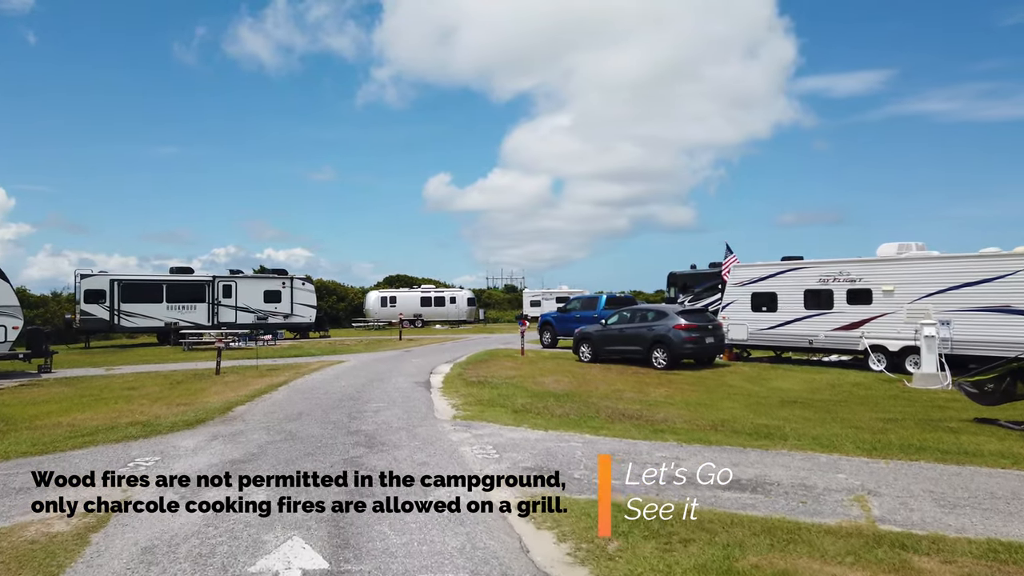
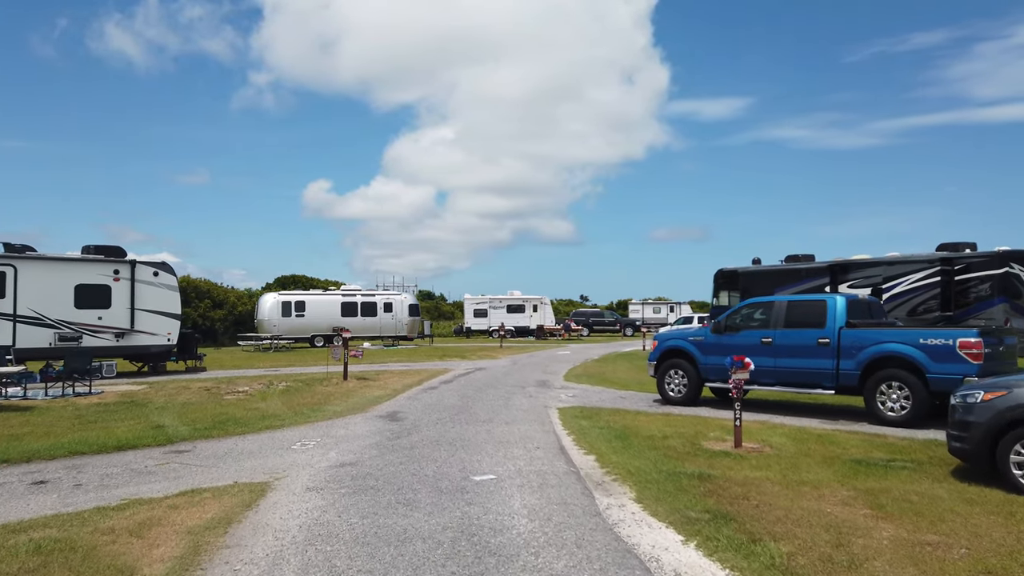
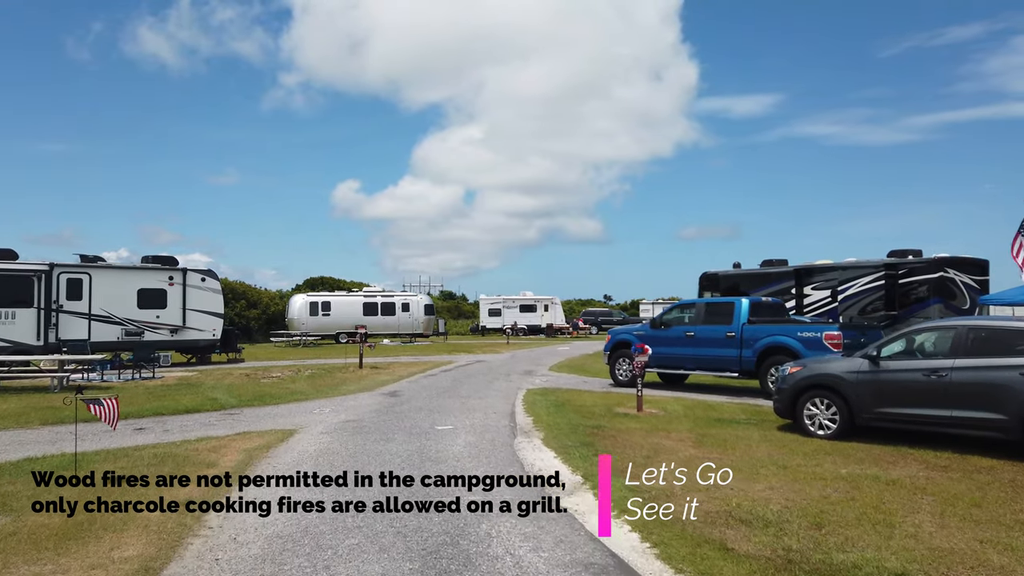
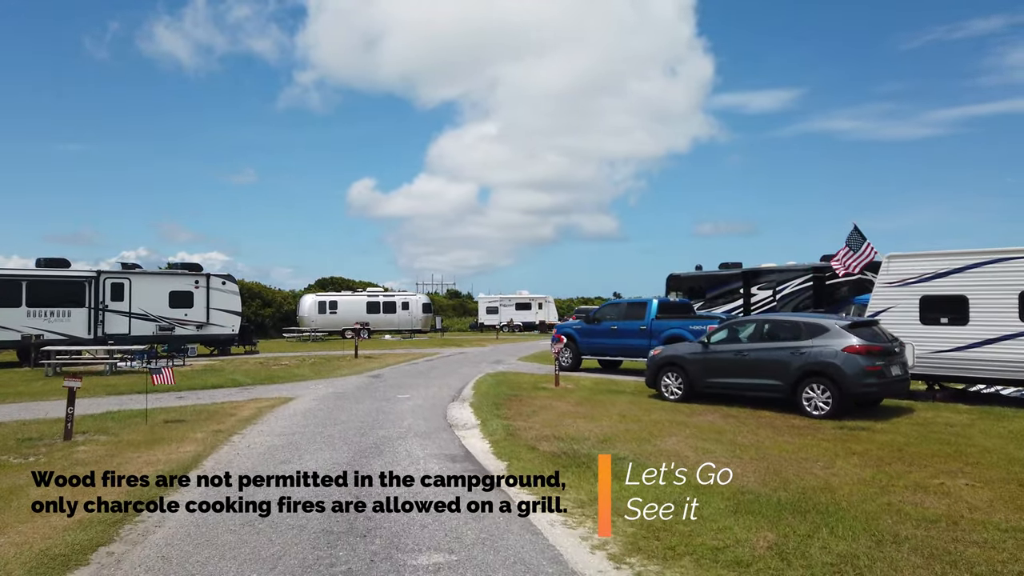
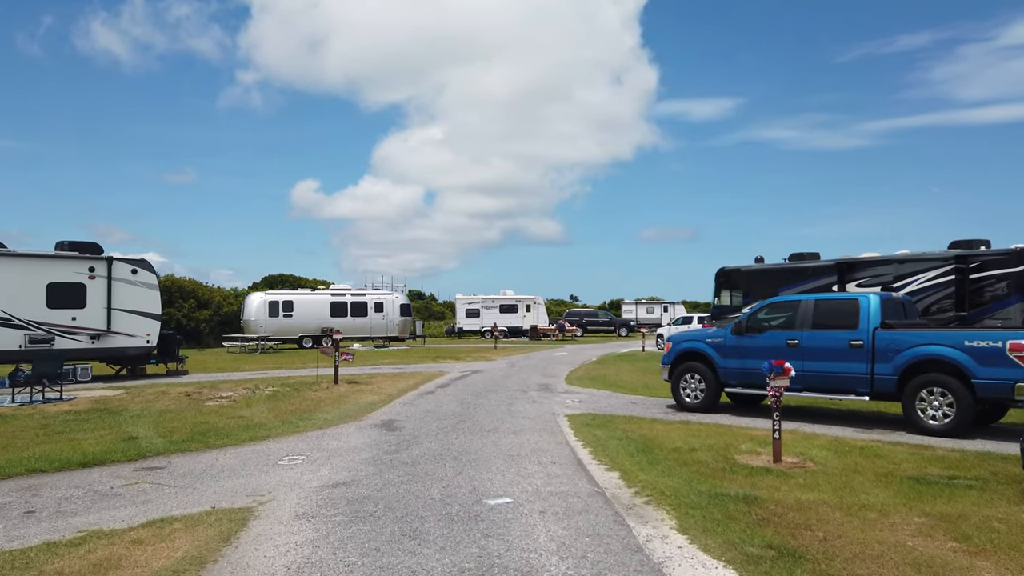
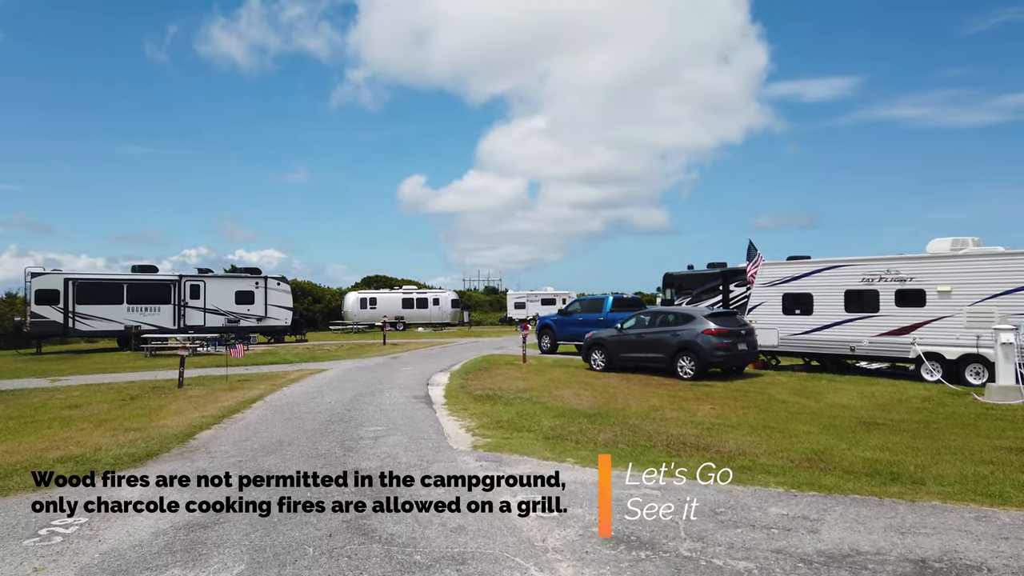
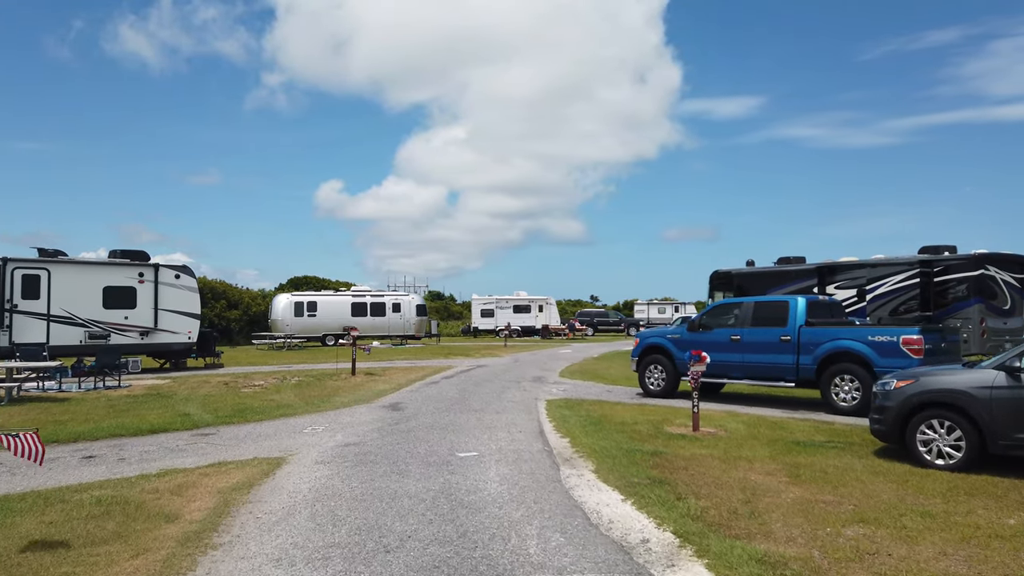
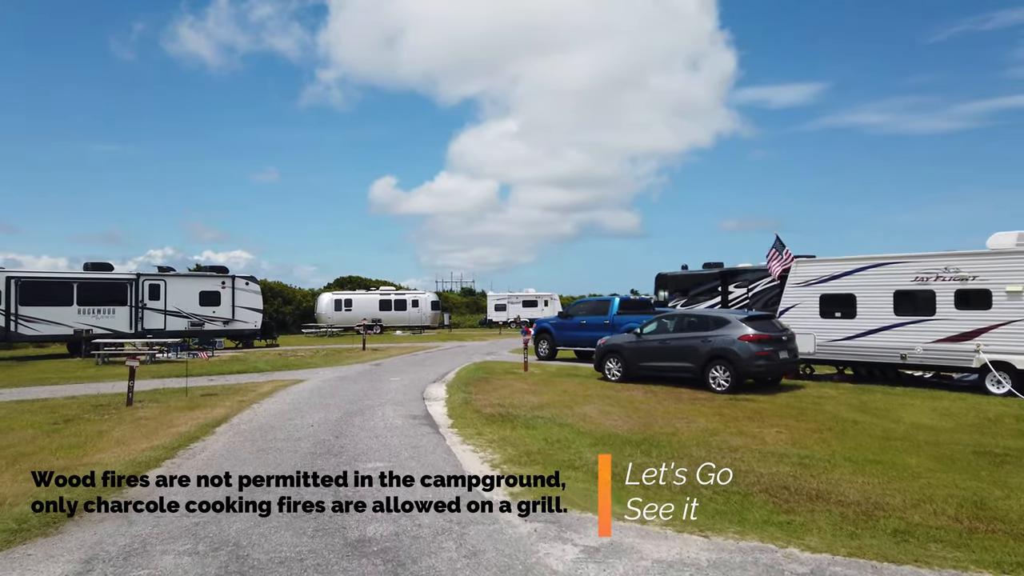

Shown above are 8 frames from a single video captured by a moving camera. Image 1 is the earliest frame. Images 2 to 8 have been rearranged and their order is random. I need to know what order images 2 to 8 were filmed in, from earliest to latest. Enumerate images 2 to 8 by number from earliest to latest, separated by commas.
6, 8, 4, 3, 7, 2, 5
